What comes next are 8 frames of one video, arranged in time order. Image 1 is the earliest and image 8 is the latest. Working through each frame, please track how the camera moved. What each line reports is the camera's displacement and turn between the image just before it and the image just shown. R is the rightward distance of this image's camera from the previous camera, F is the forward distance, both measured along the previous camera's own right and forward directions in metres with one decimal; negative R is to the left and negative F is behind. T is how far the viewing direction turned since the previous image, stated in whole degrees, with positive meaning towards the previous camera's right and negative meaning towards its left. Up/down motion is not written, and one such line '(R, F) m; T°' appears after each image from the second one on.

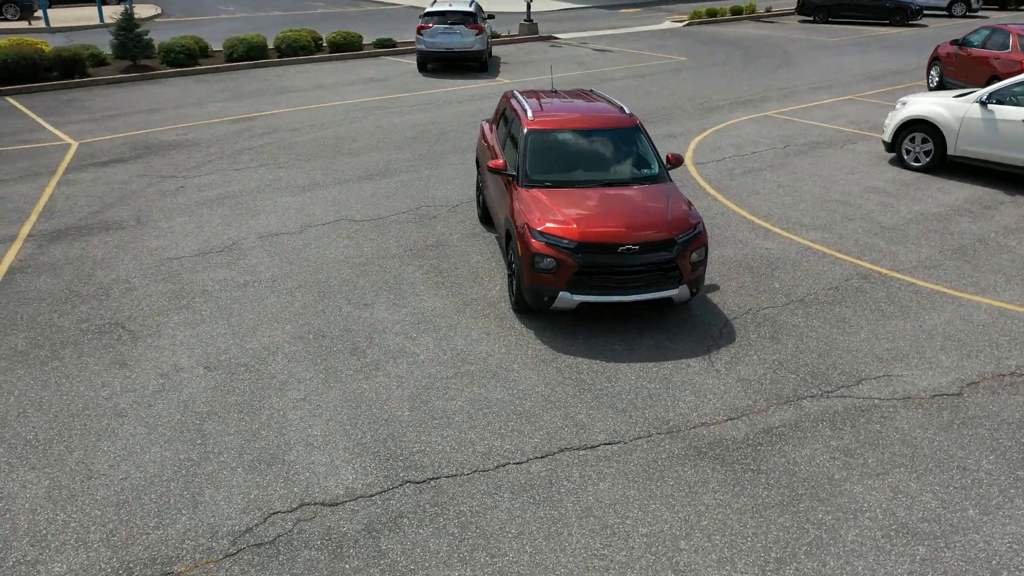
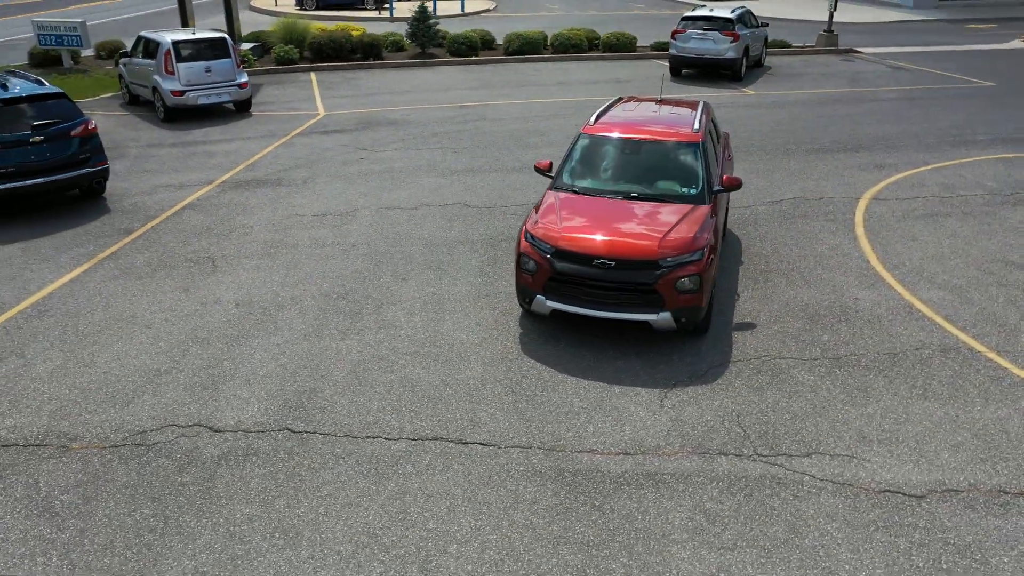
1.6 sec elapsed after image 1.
(+2.9, +0.4) m; -22°
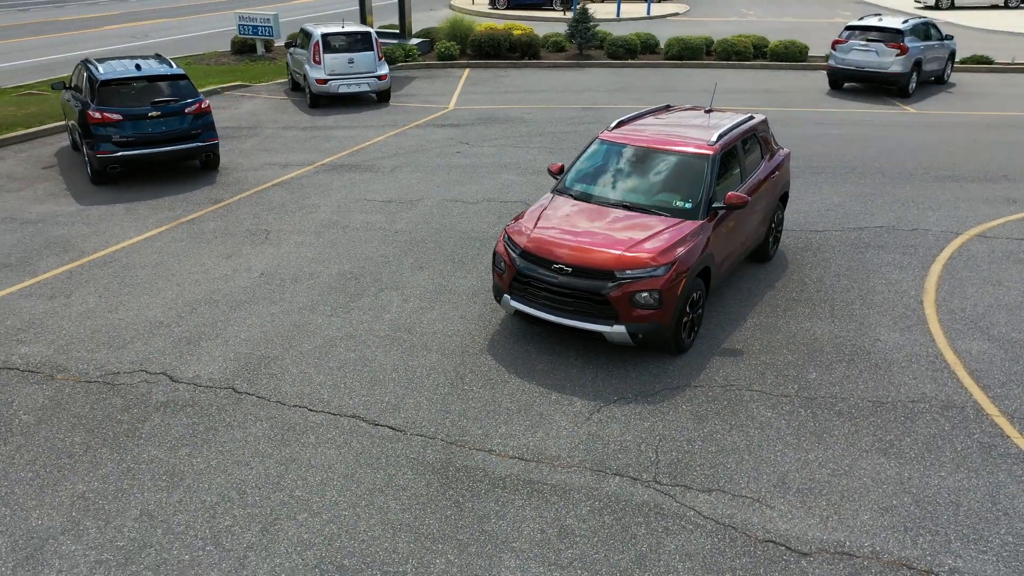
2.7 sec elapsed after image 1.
(+2.0, +0.2) m; -14°
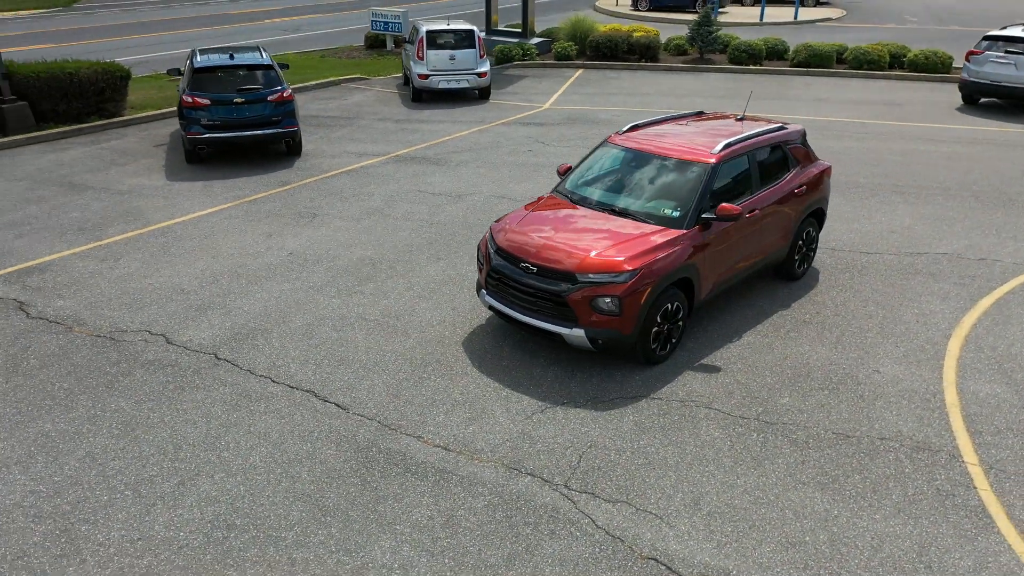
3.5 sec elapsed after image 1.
(+1.5, 0.0) m; -10°
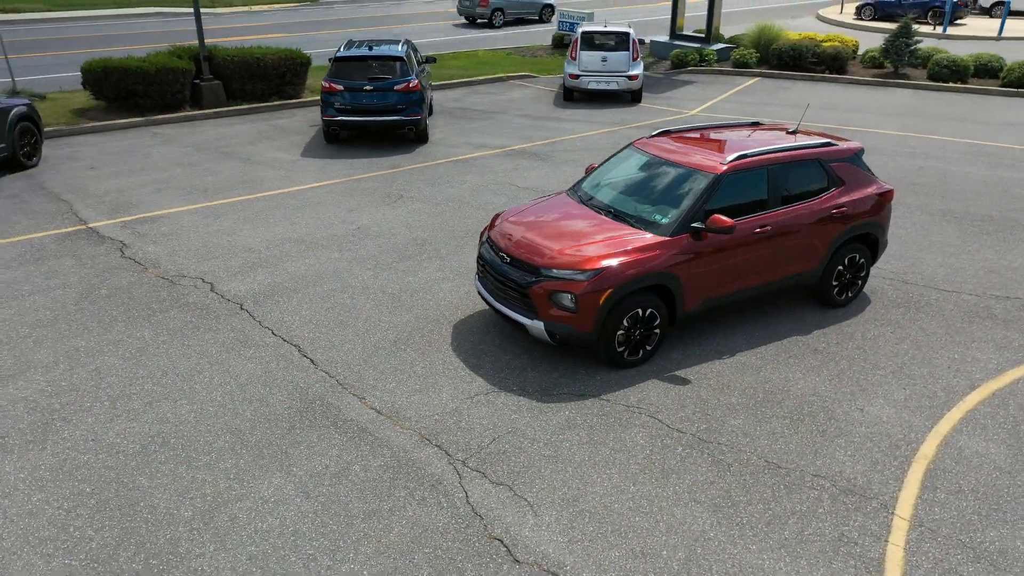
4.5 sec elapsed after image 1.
(+2.0, 0.0) m; -15°
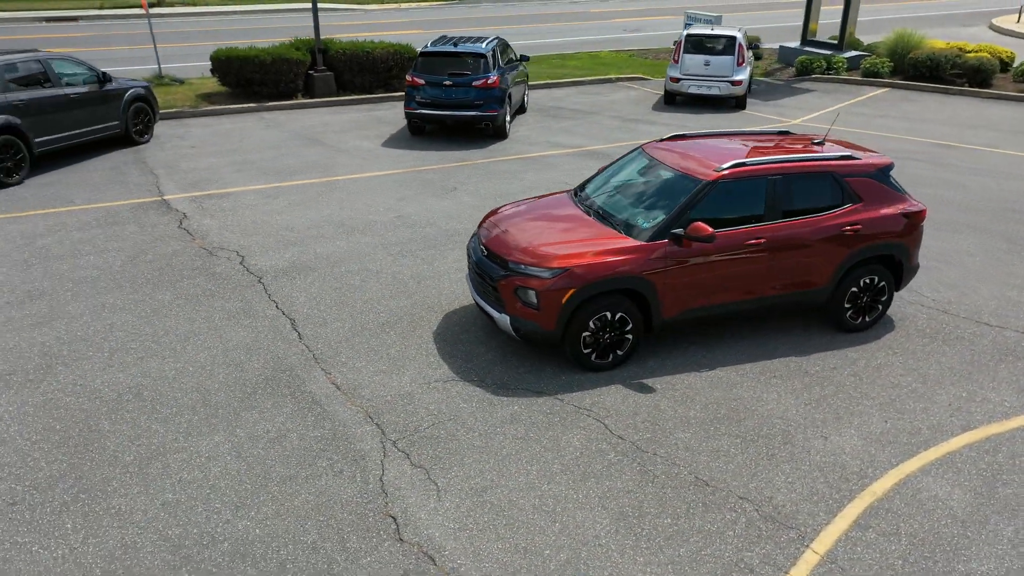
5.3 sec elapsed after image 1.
(+1.5, 0.0) m; -10°
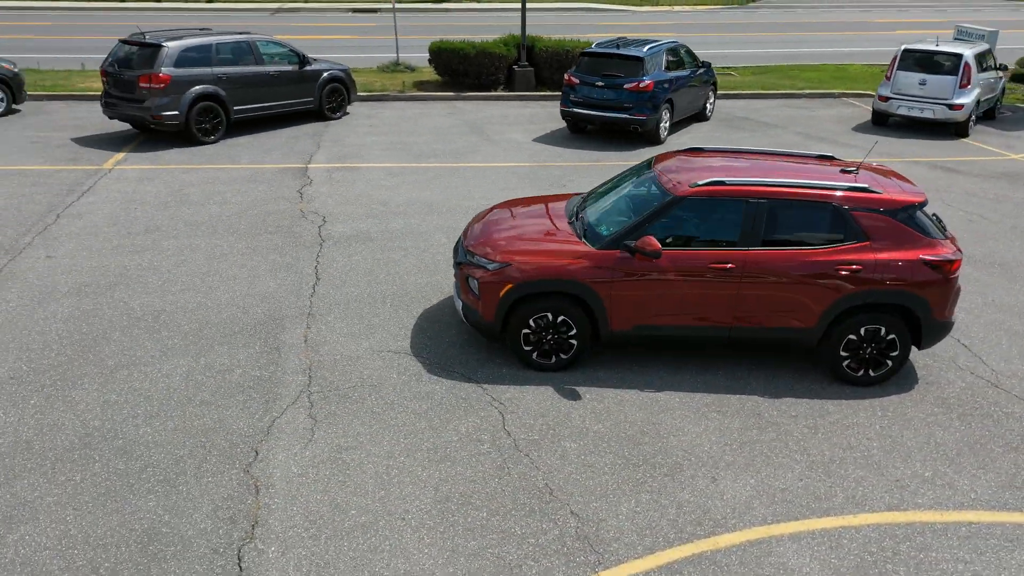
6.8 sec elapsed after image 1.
(+2.7, +0.2) m; -19°
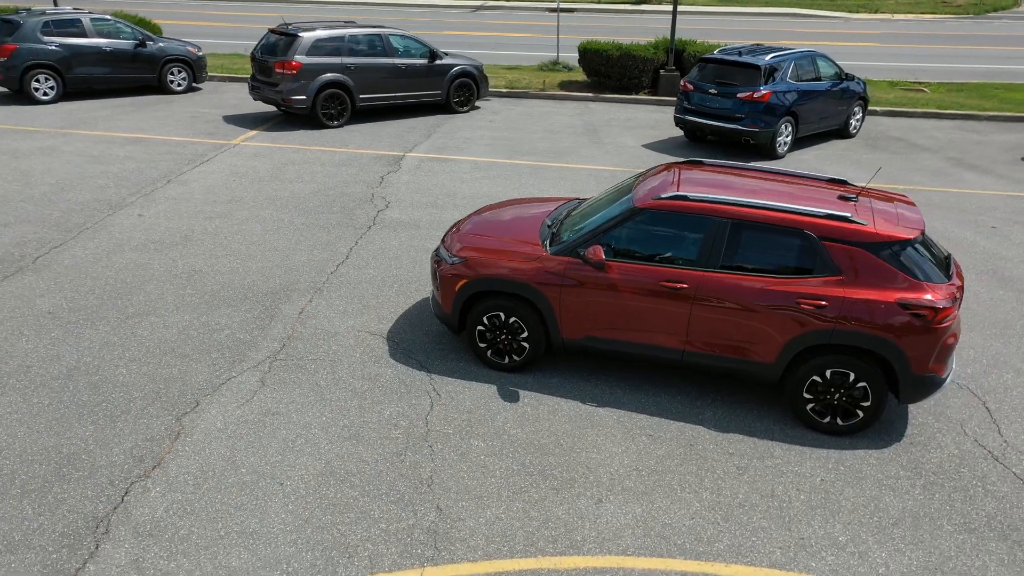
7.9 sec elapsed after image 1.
(+2.0, +0.2) m; -14°
